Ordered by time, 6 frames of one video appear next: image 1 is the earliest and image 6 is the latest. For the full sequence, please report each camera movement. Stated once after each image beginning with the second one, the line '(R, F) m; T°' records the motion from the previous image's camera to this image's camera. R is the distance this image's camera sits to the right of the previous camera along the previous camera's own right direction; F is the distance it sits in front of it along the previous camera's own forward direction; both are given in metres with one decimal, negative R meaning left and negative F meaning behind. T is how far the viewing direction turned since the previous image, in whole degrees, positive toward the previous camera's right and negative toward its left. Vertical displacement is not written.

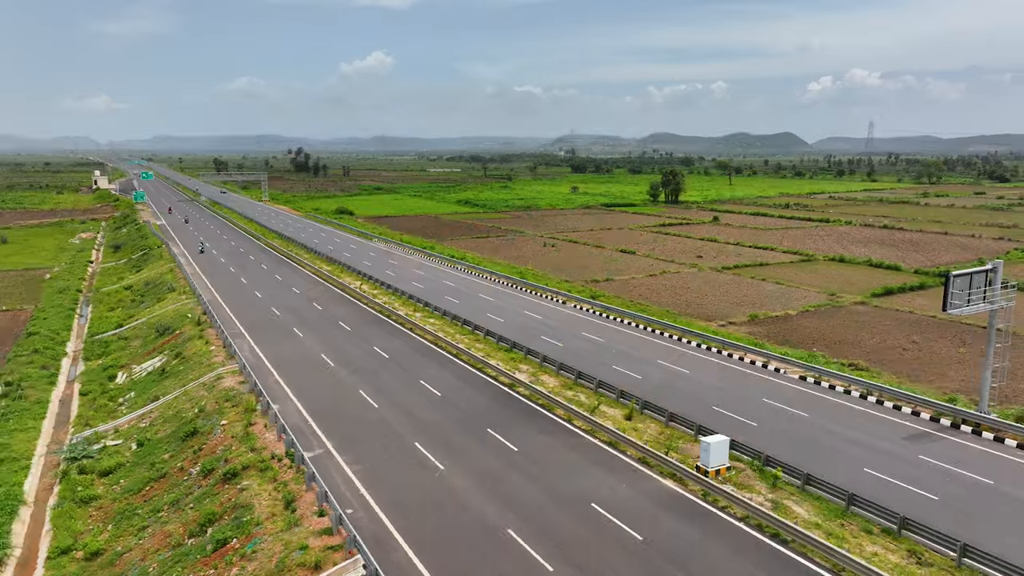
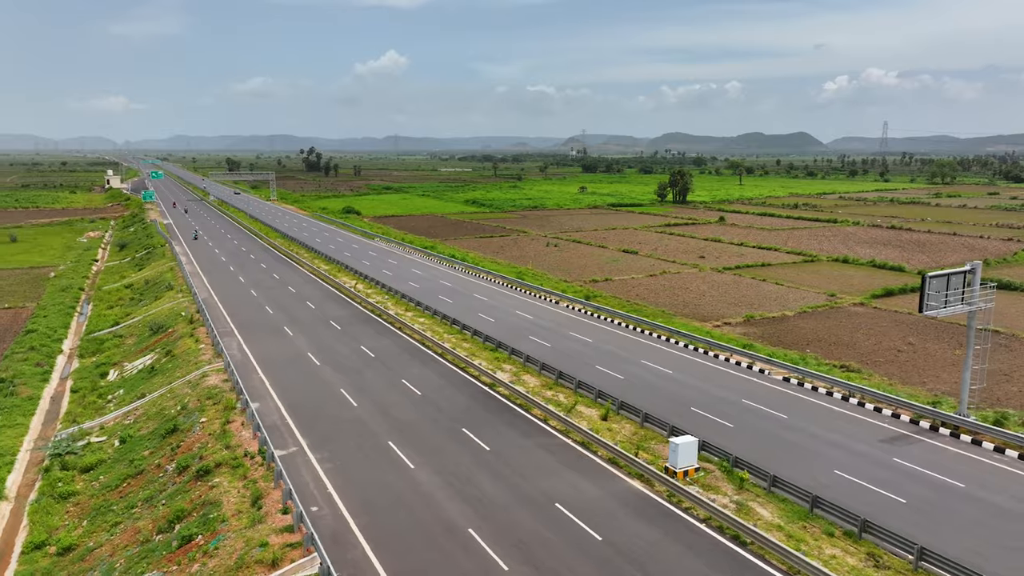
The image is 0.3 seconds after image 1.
(+1.1, 0.0) m; -1°
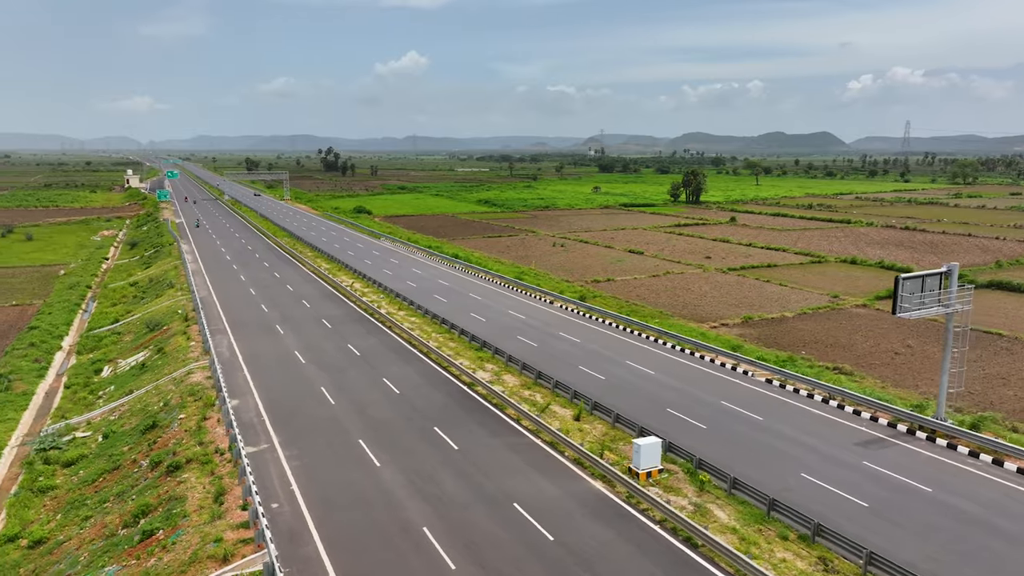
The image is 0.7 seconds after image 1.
(+1.4, 0.0) m; -1°
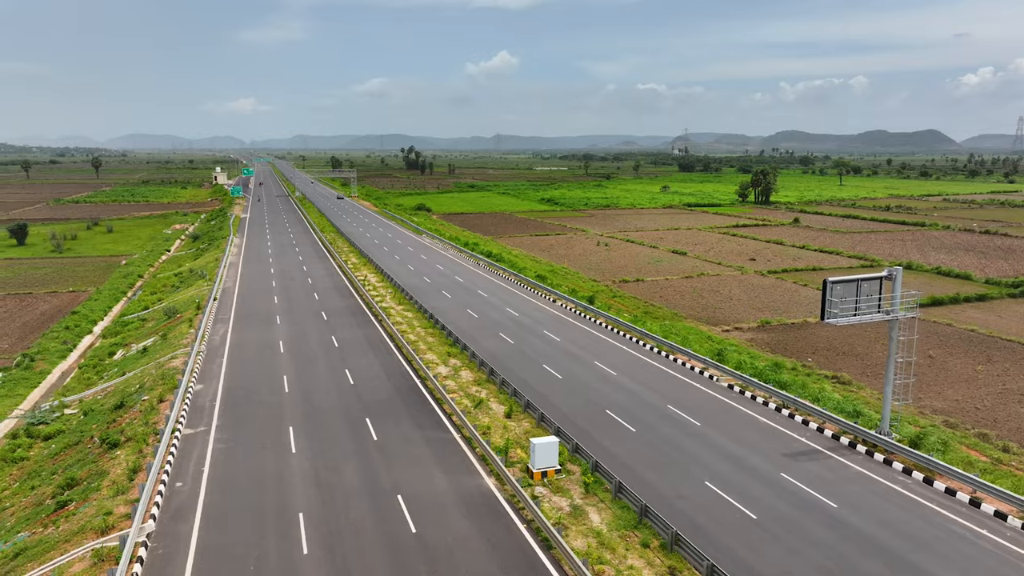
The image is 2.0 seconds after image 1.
(+4.6, +0.2) m; -7°
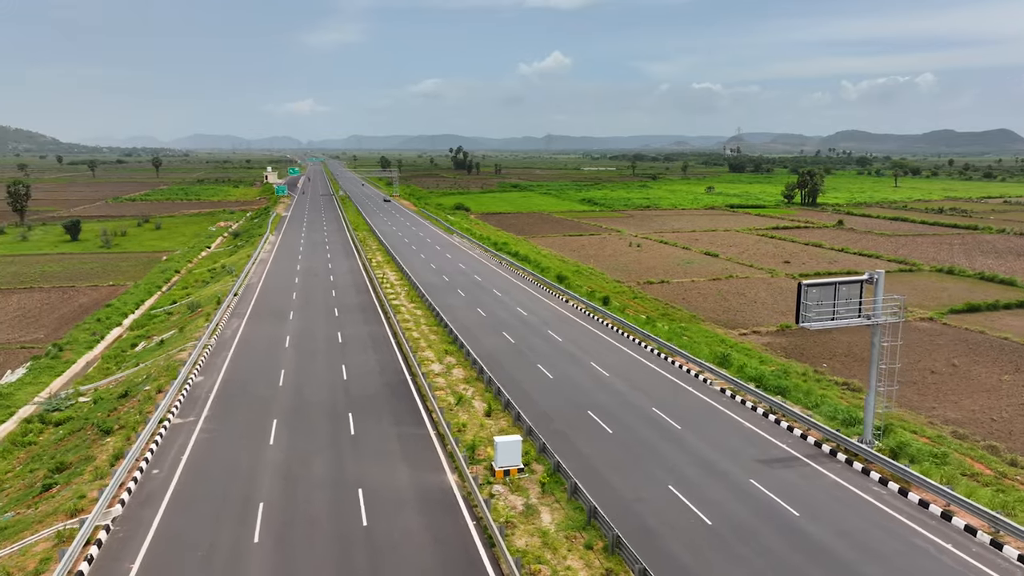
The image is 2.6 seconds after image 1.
(+2.1, 0.0) m; -4°
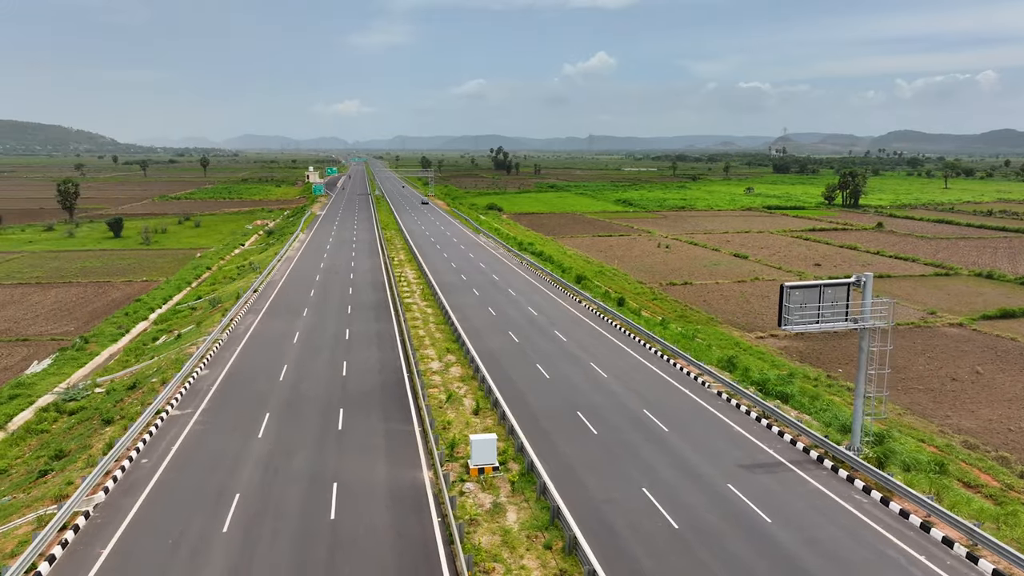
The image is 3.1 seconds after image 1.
(+1.6, 0.0) m; -3°
